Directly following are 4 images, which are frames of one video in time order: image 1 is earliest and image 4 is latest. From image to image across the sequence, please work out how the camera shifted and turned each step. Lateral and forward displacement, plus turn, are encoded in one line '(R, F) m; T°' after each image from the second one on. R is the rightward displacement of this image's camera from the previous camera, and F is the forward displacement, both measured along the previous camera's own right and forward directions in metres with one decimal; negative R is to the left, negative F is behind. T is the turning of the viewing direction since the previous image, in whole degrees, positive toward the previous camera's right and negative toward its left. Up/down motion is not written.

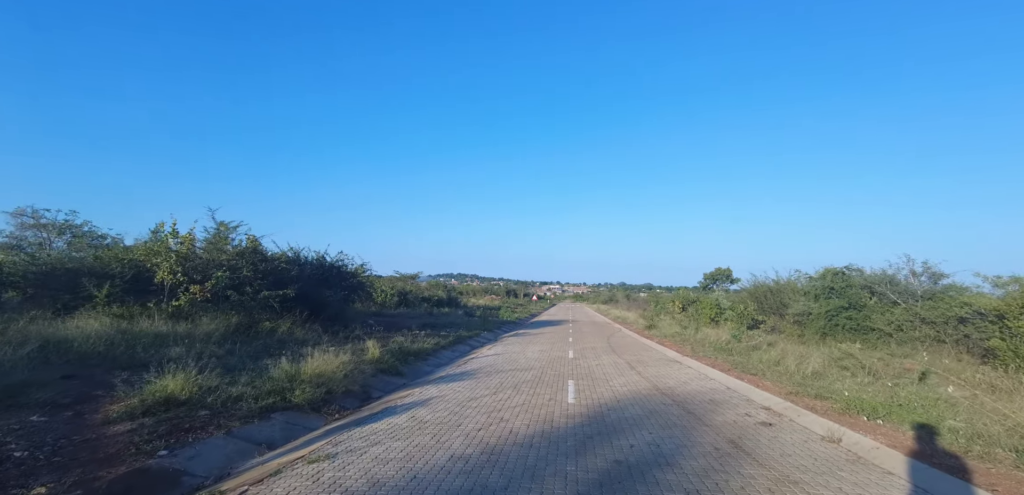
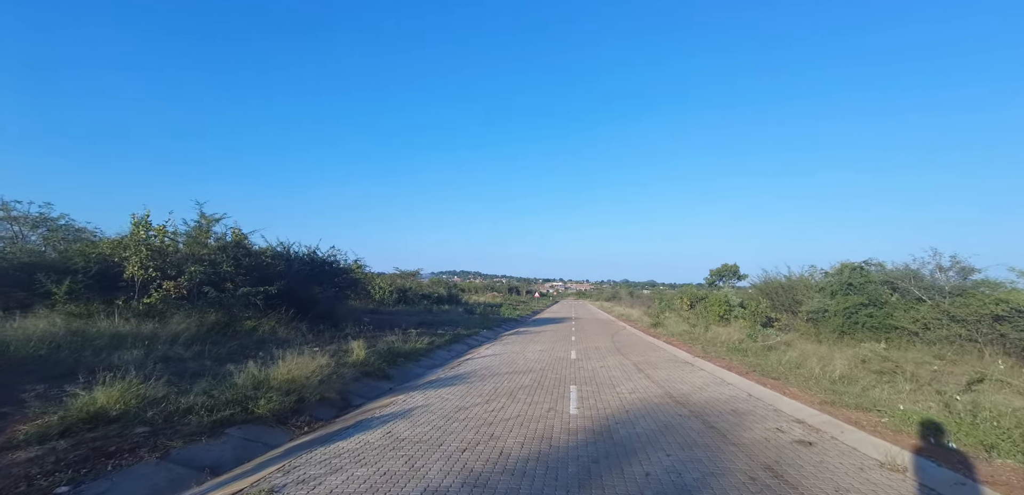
(+0.2, +1.1) m; 0°
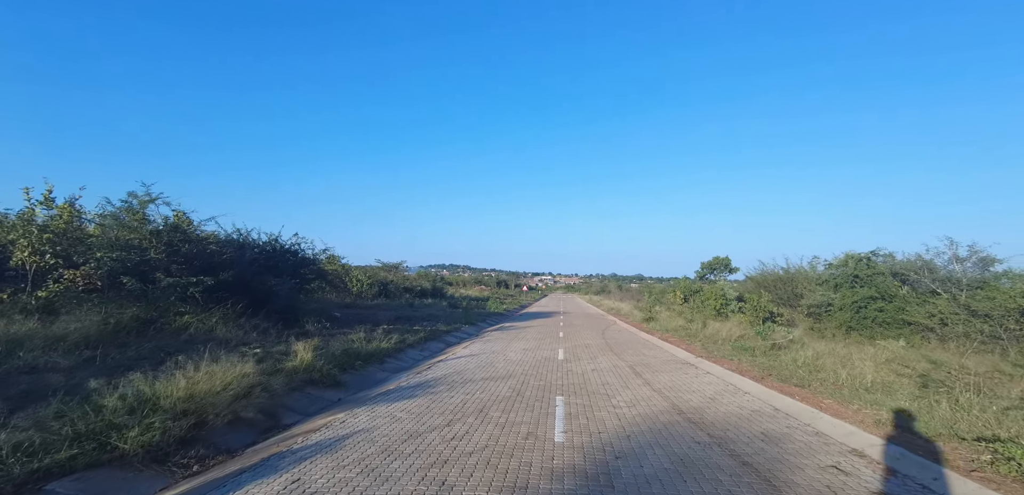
(+0.3, +1.9) m; +1°
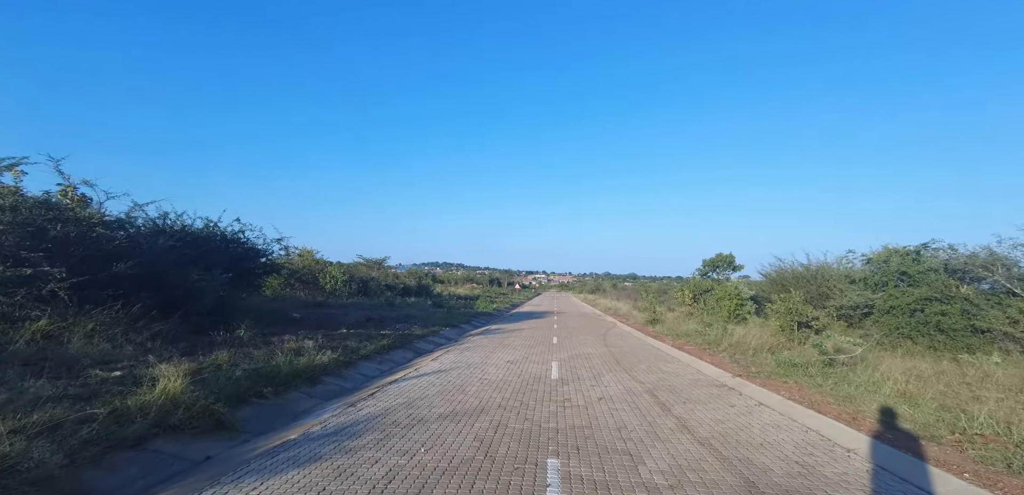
(+0.3, +3.3) m; +1°
